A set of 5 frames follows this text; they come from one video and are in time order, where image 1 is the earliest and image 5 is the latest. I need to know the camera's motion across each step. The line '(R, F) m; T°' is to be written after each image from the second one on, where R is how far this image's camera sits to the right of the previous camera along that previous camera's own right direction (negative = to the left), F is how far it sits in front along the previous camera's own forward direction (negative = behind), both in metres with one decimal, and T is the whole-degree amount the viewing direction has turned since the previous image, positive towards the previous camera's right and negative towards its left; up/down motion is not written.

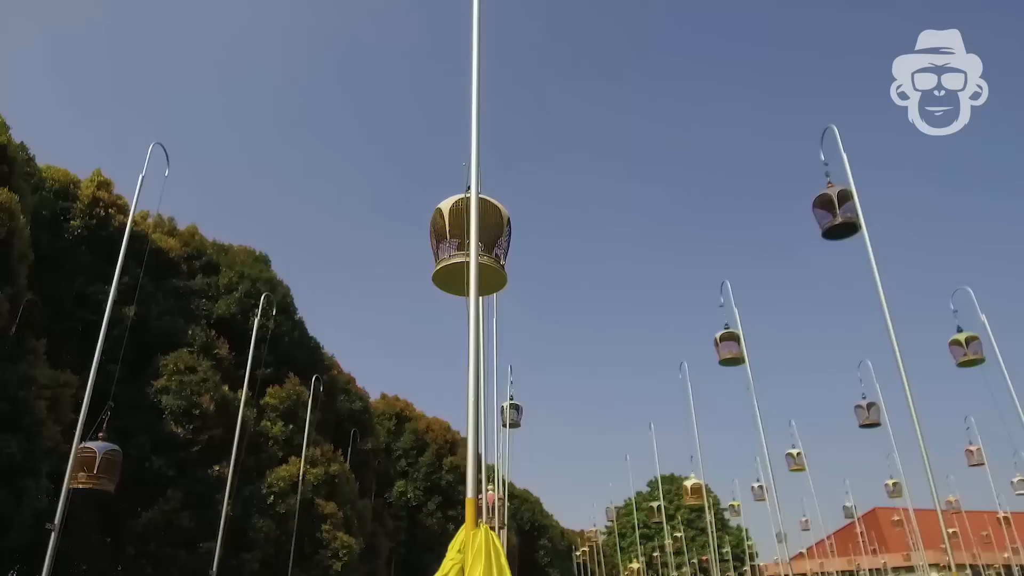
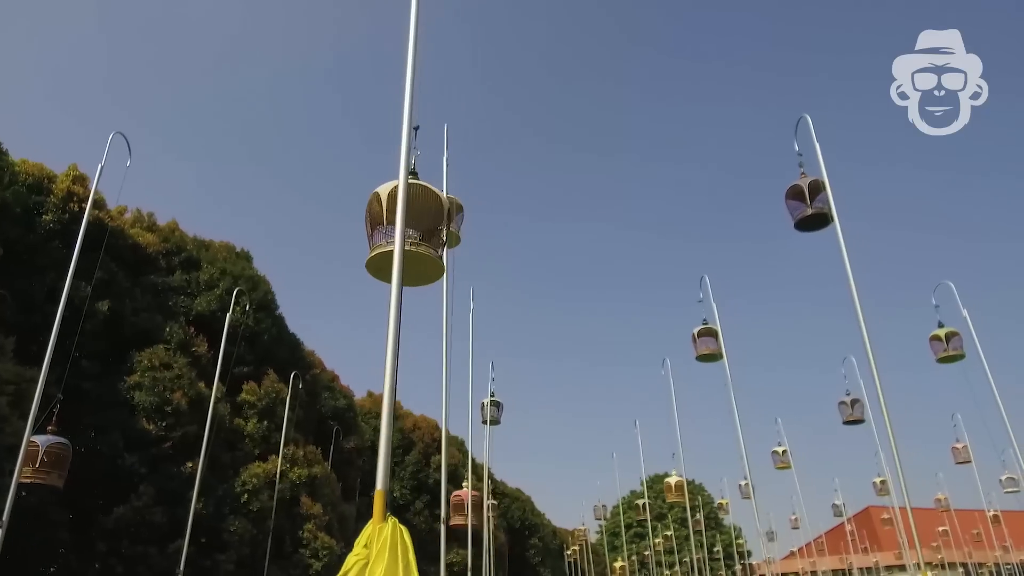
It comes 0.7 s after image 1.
(+0.4, +0.2) m; 0°
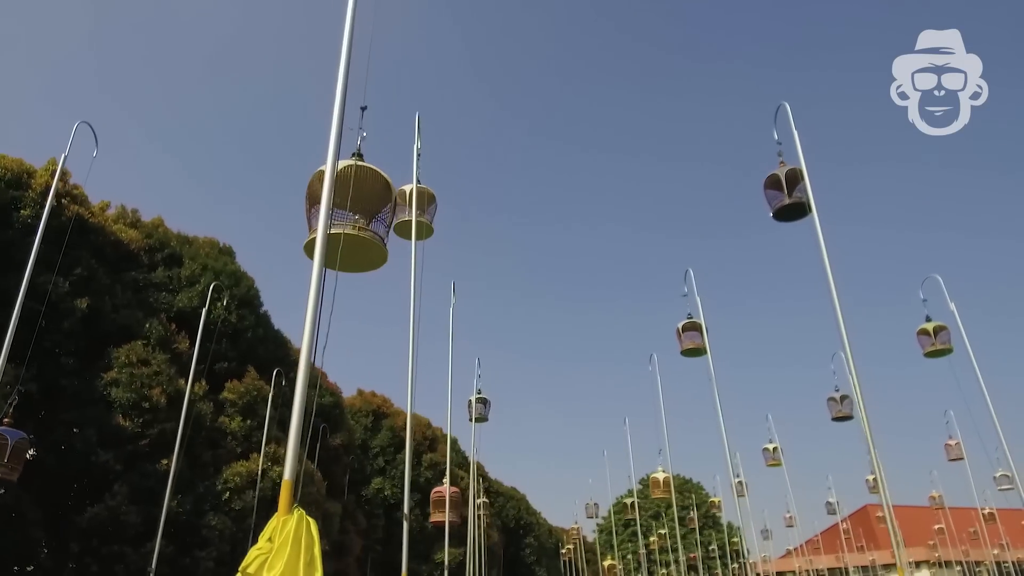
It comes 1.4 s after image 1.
(+0.4, +0.2) m; 0°
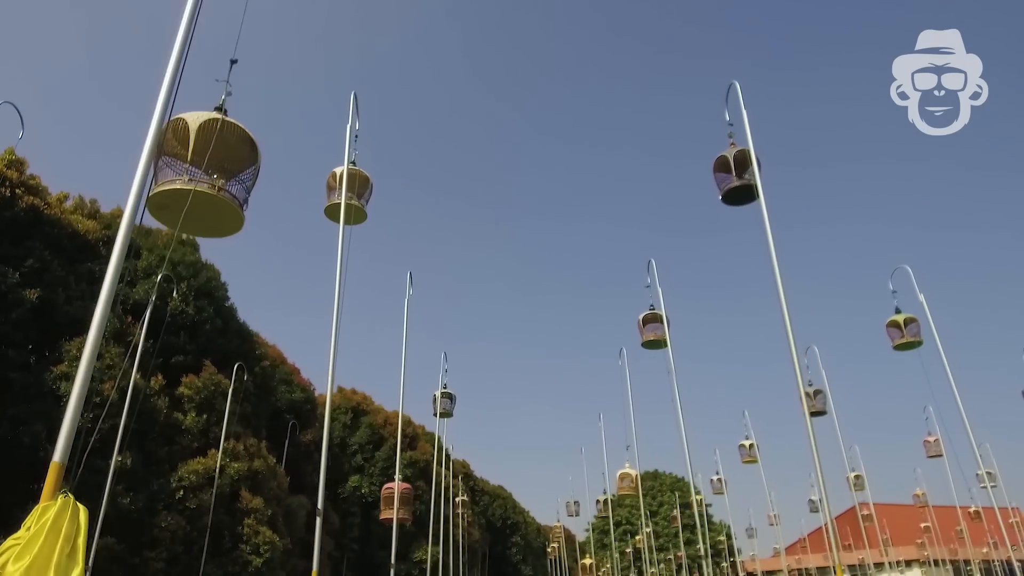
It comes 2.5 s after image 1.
(+0.8, +0.4) m; 0°
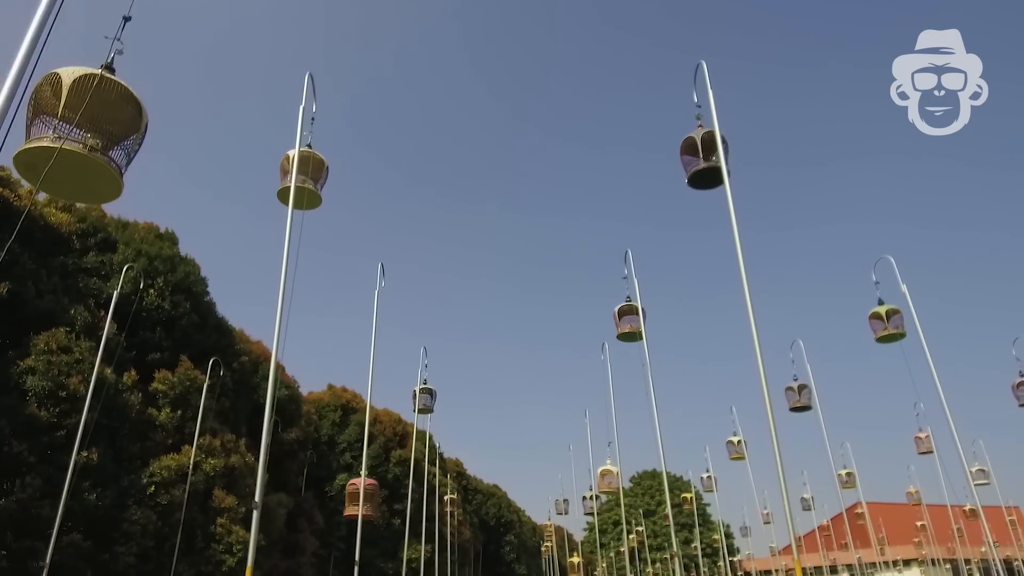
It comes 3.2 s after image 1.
(+0.5, +0.3) m; 0°
